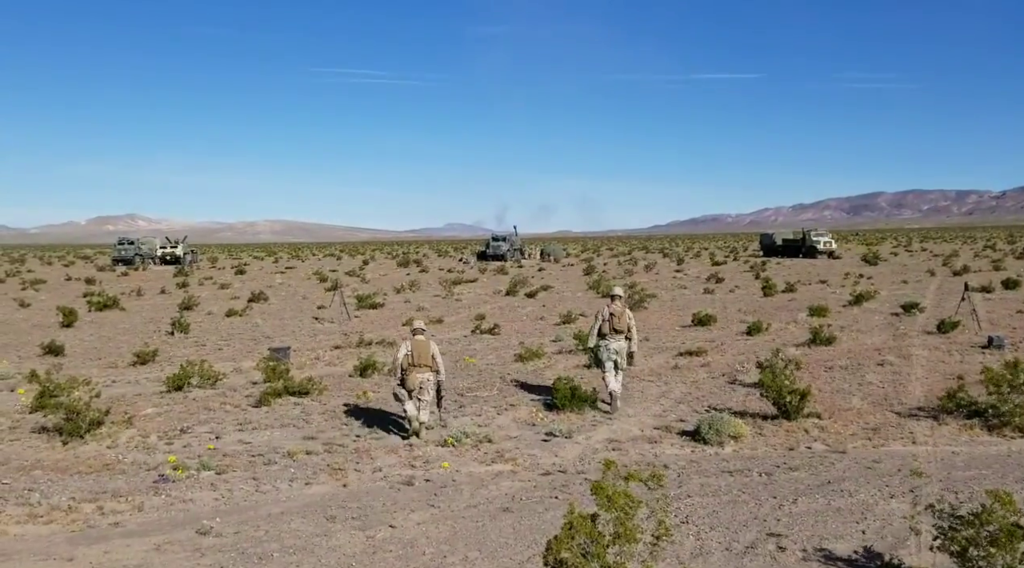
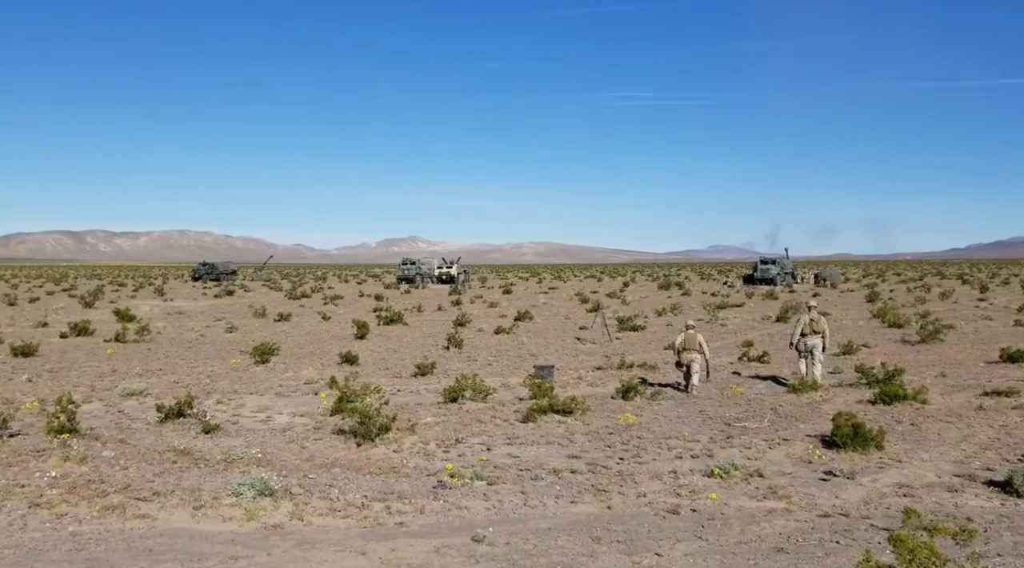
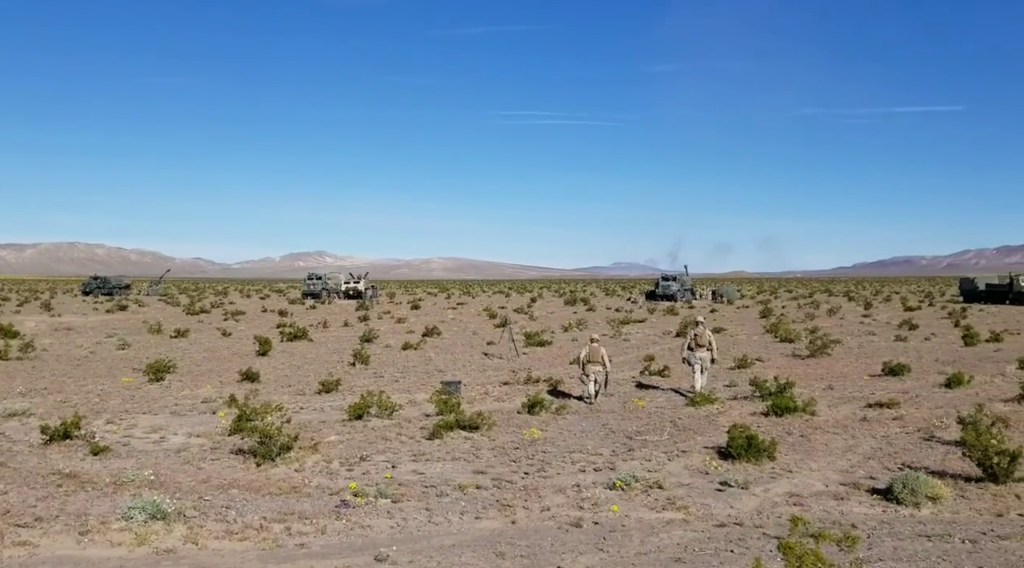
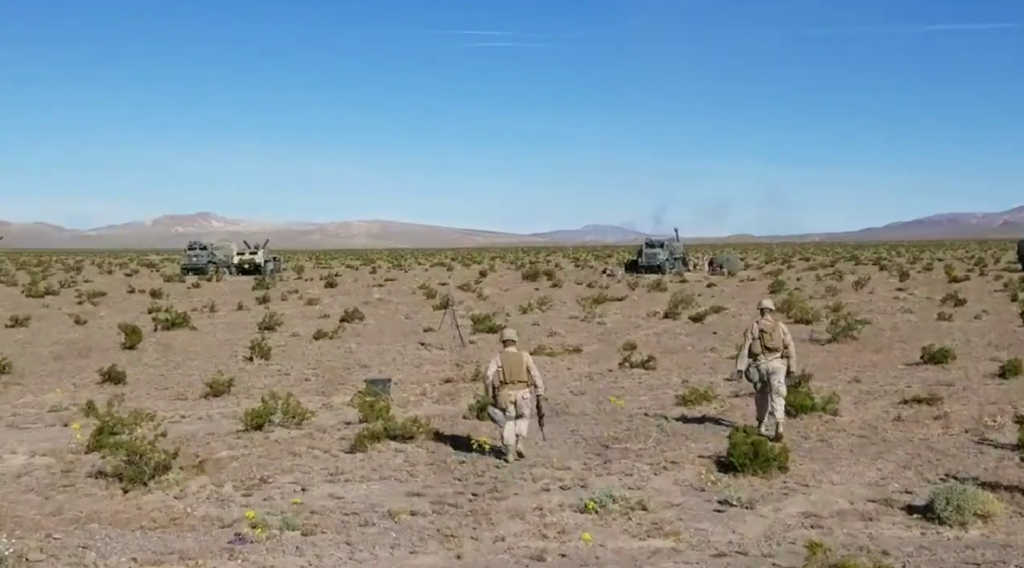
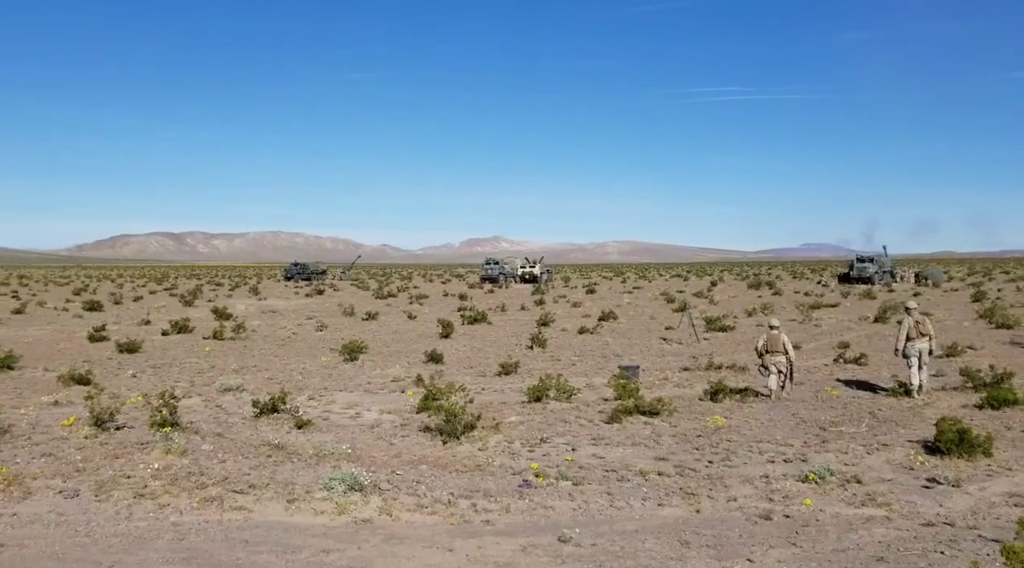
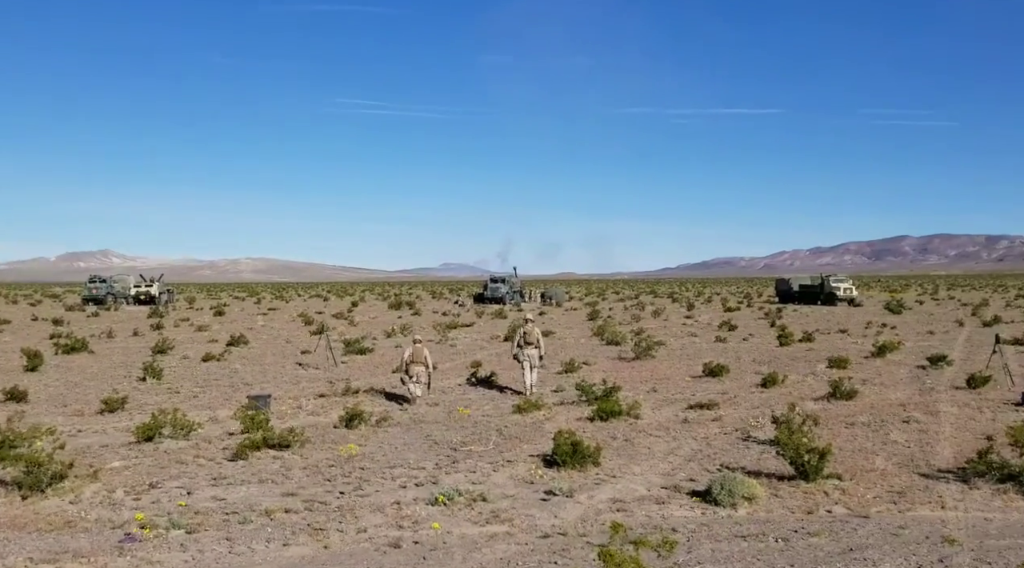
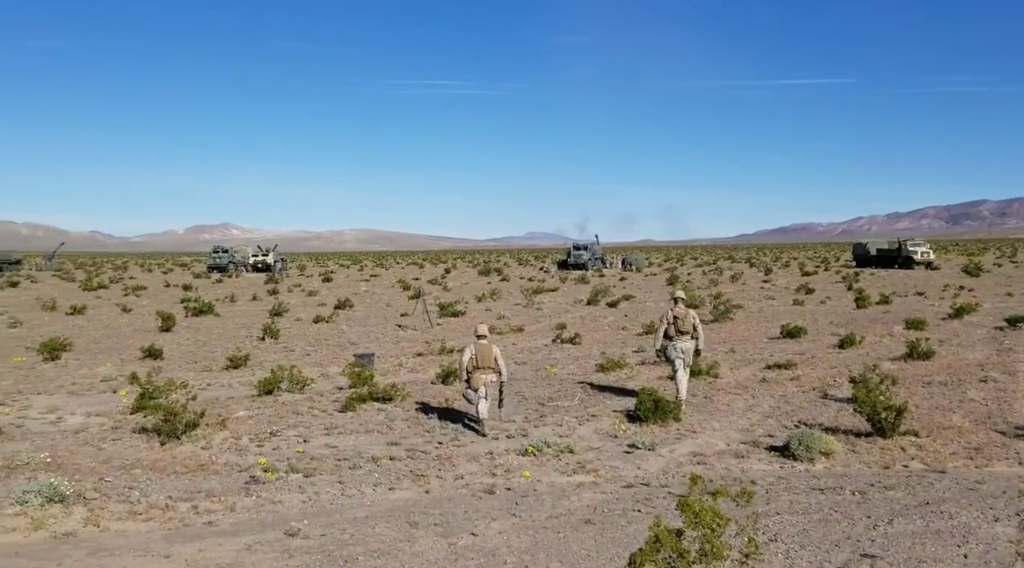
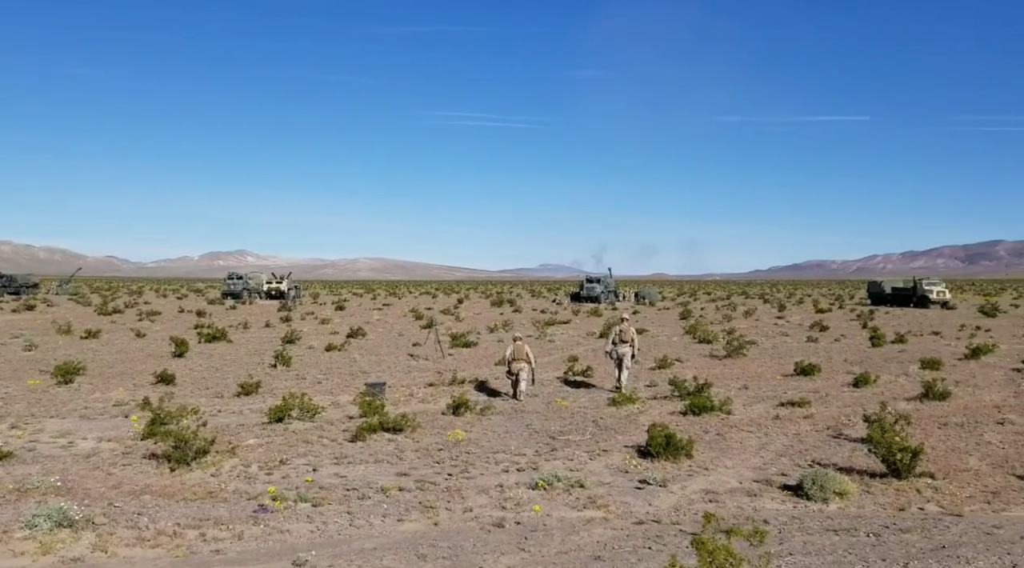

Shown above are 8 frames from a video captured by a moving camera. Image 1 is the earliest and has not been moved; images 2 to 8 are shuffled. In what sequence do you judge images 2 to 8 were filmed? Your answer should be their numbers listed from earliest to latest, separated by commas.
7, 4, 5, 2, 3, 8, 6
